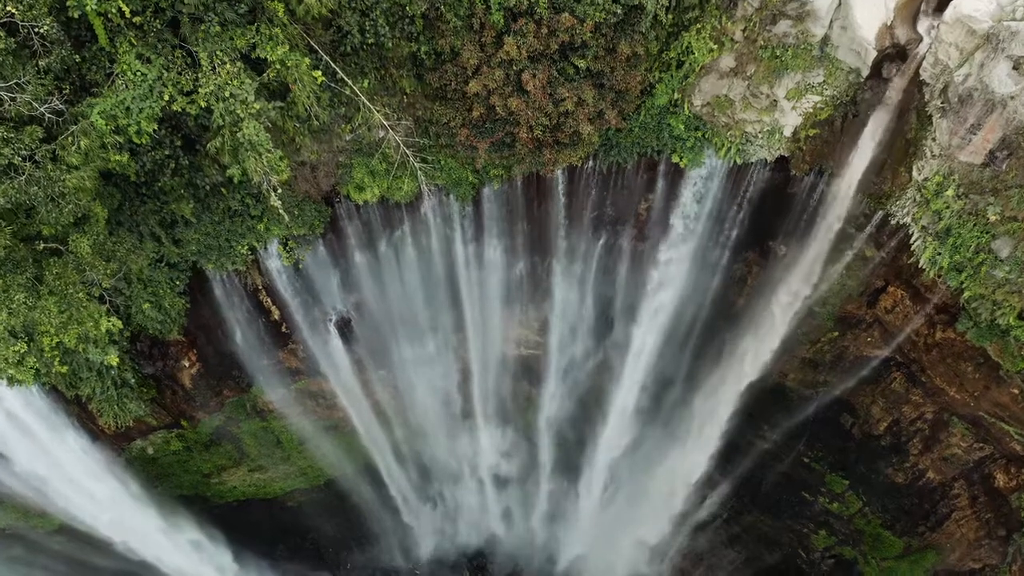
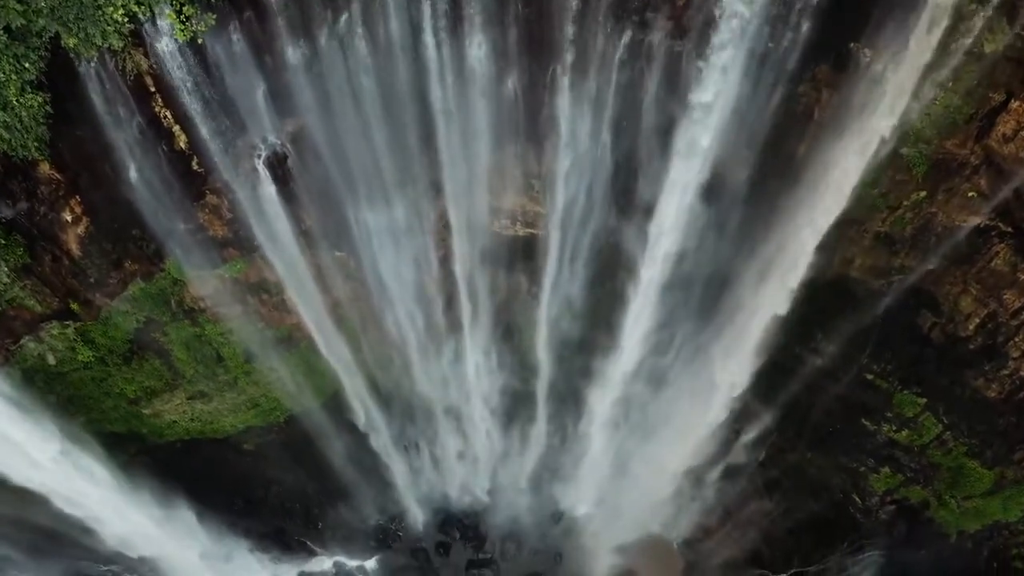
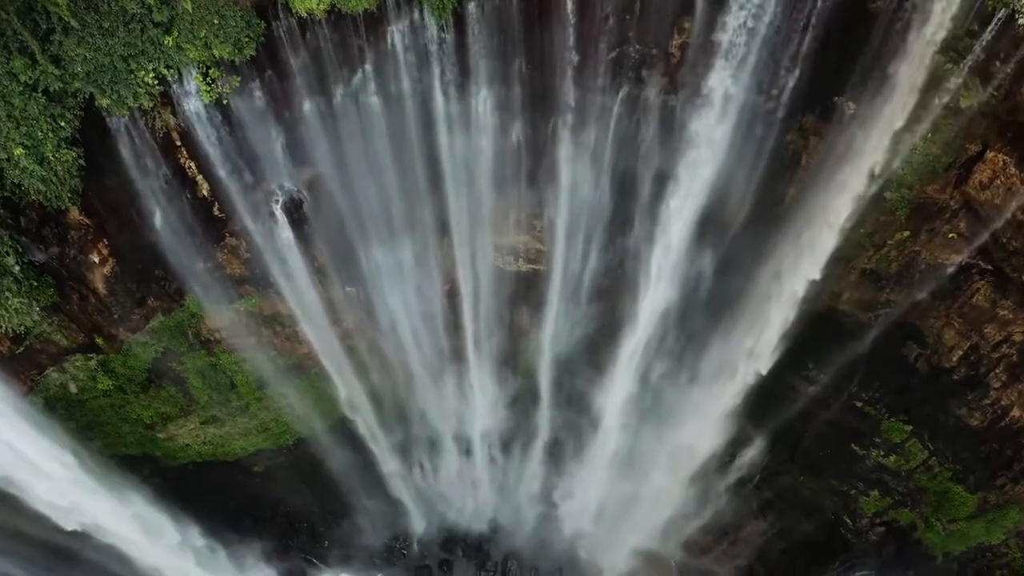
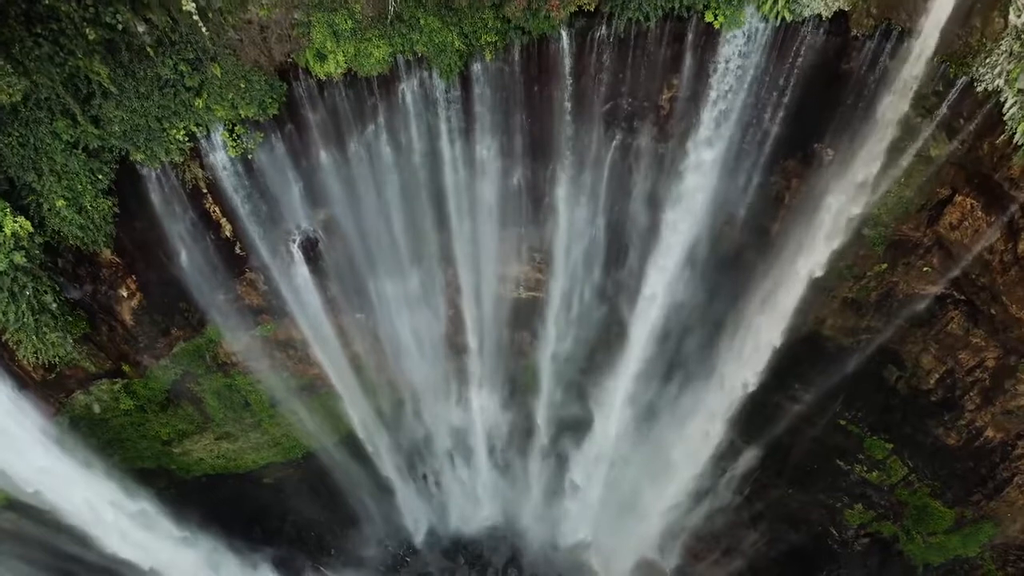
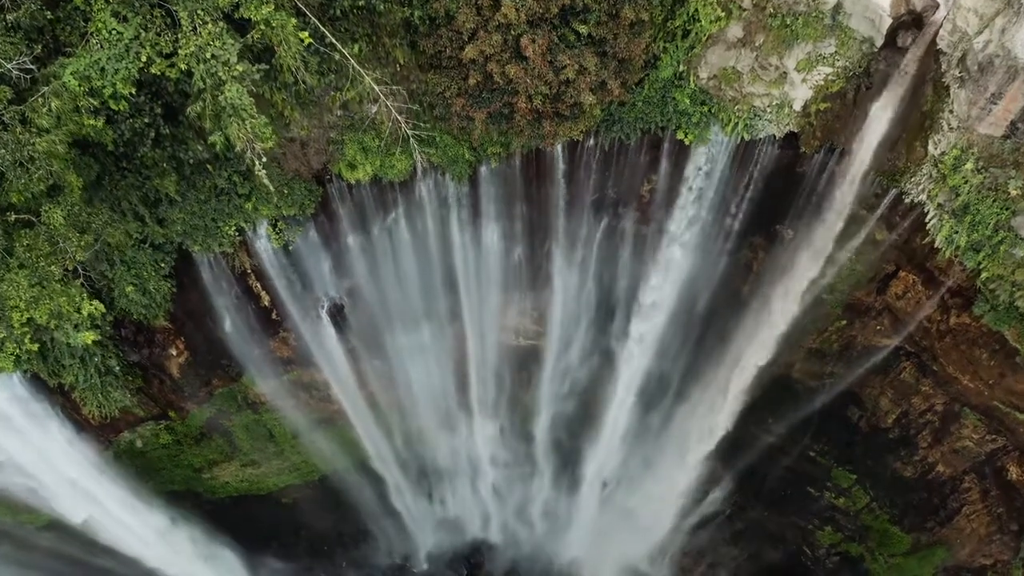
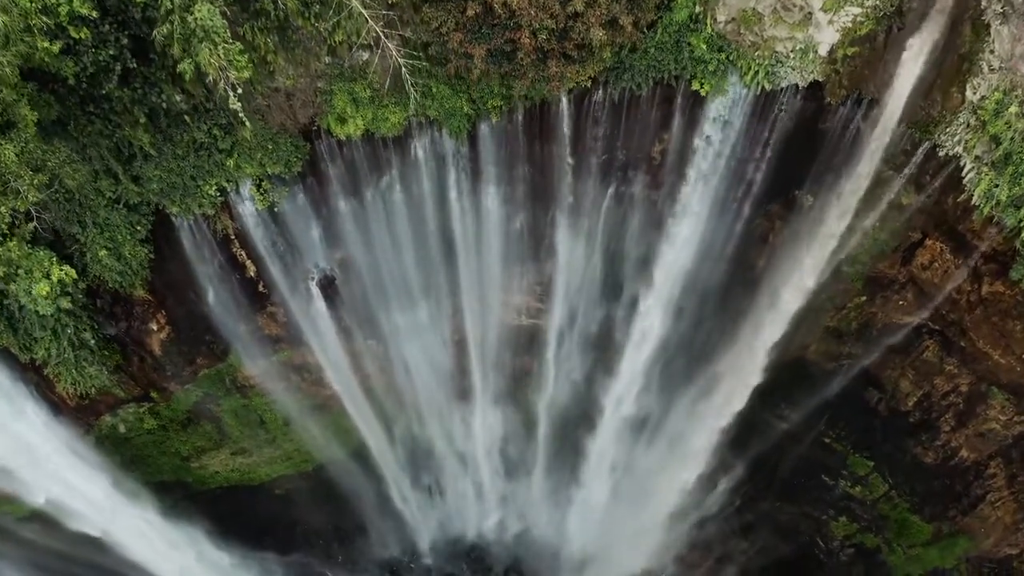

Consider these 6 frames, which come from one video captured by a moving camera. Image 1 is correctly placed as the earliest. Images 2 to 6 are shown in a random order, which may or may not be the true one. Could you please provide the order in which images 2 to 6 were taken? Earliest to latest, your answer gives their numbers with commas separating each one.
5, 6, 4, 3, 2
